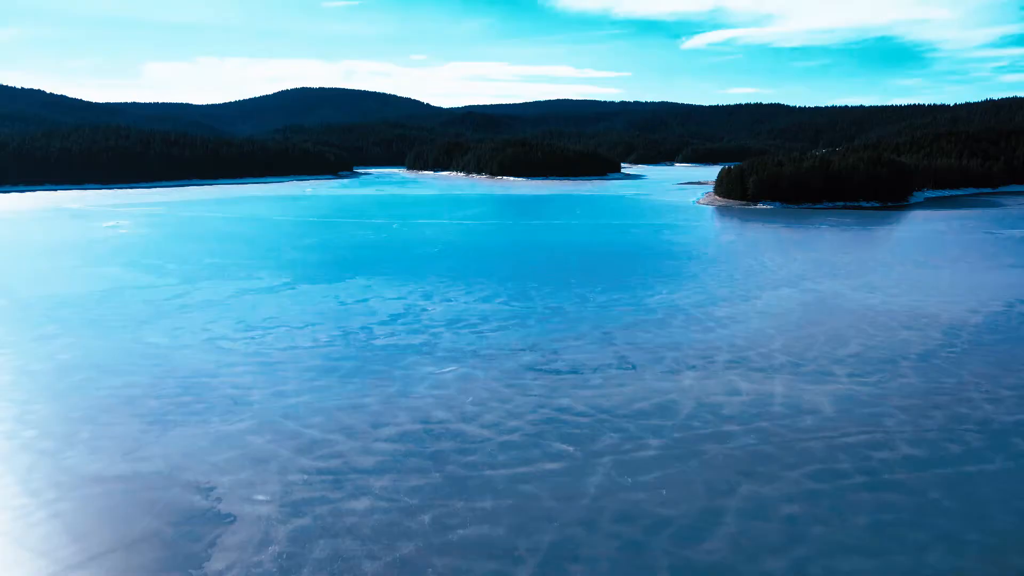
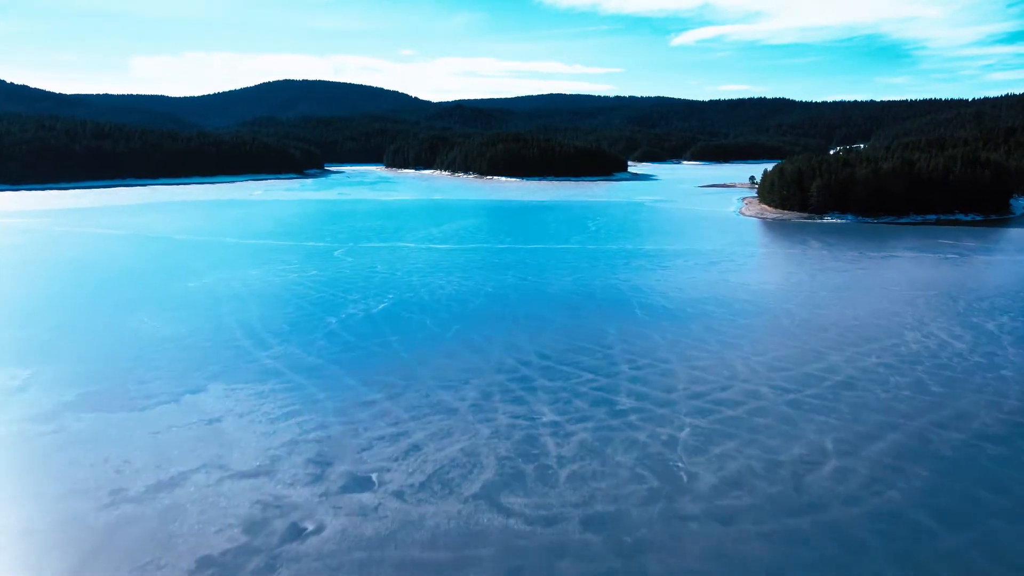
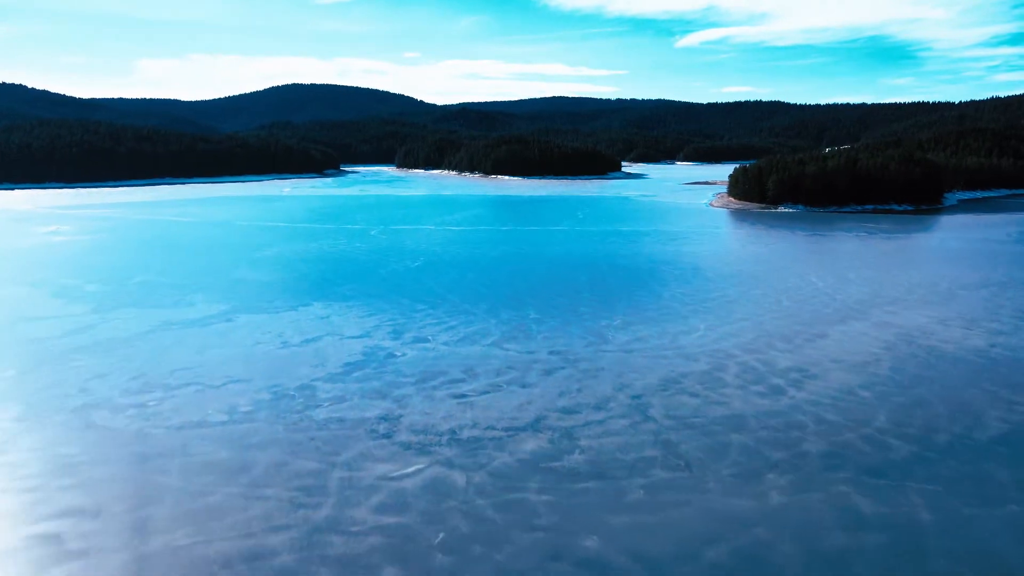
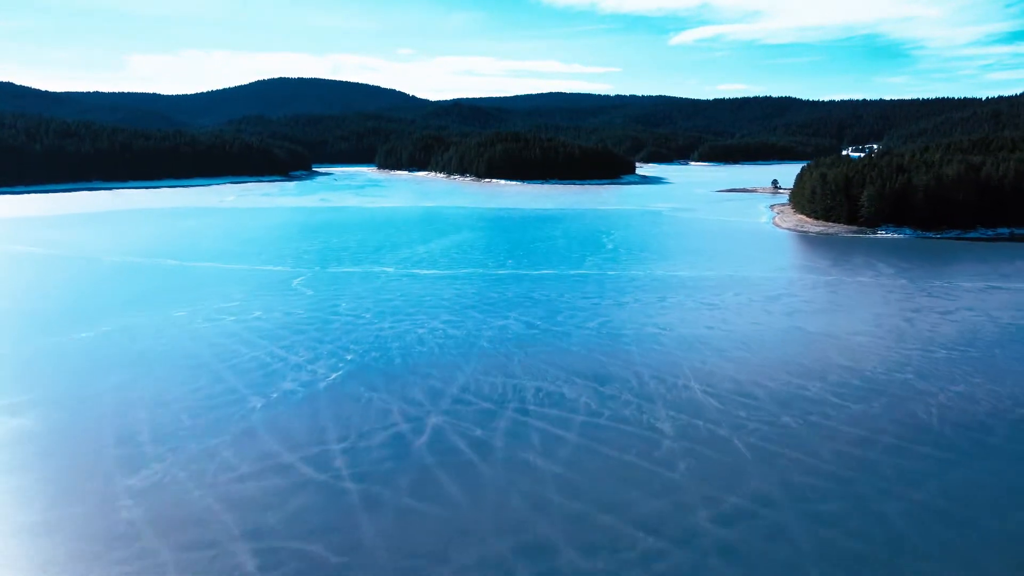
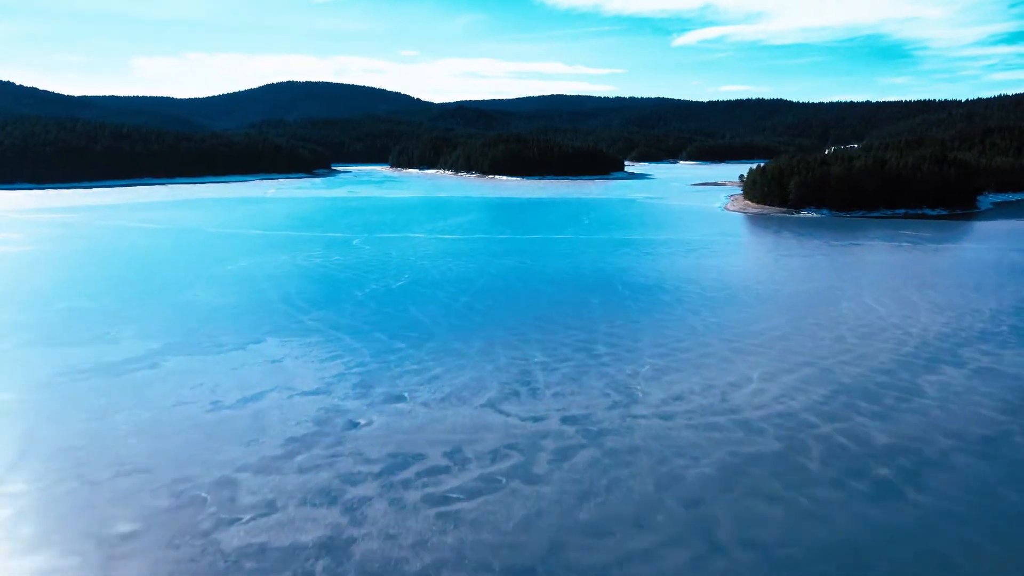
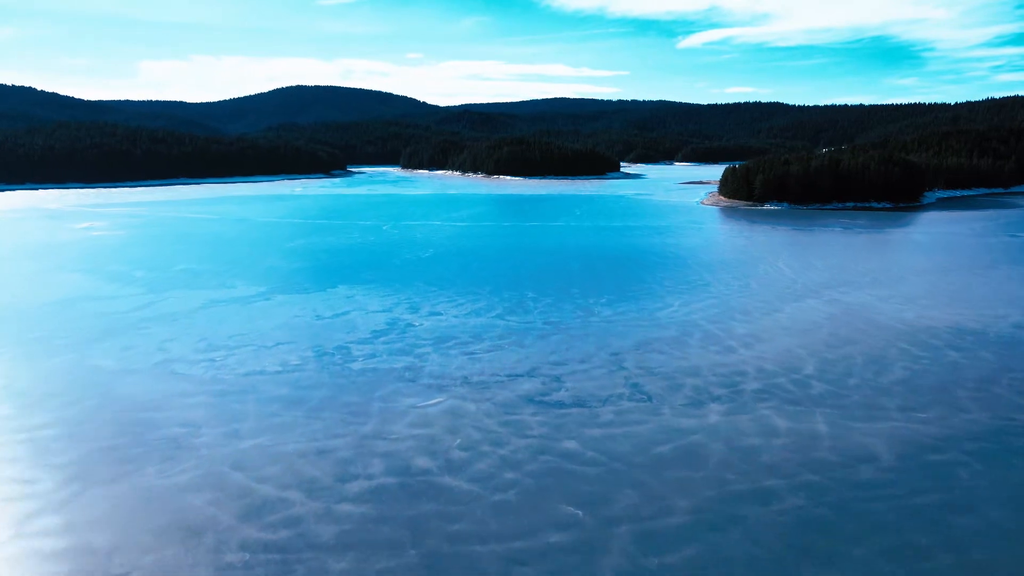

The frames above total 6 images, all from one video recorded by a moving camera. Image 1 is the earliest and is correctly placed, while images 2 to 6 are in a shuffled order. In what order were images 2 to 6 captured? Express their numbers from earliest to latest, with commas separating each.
6, 3, 5, 2, 4
